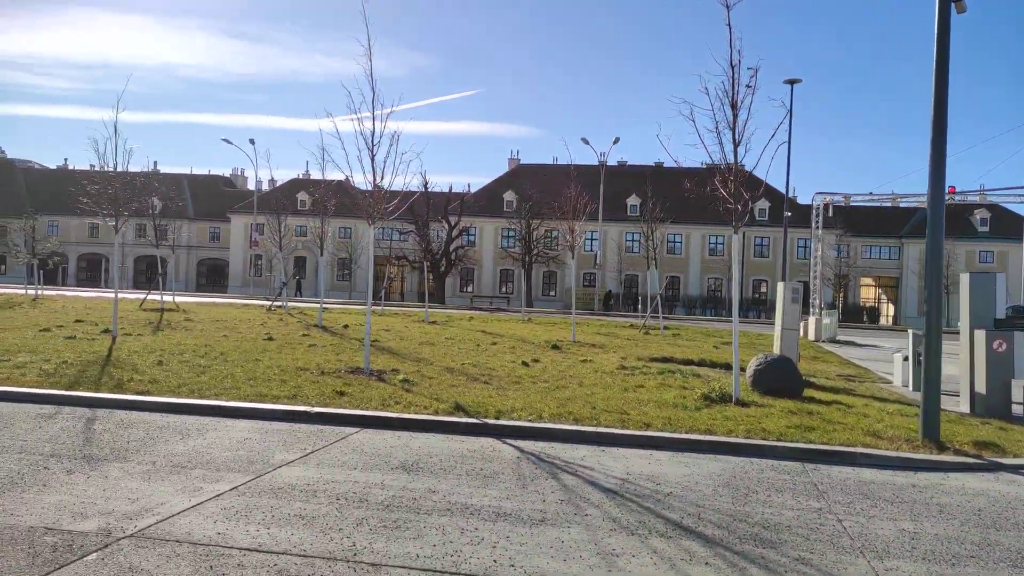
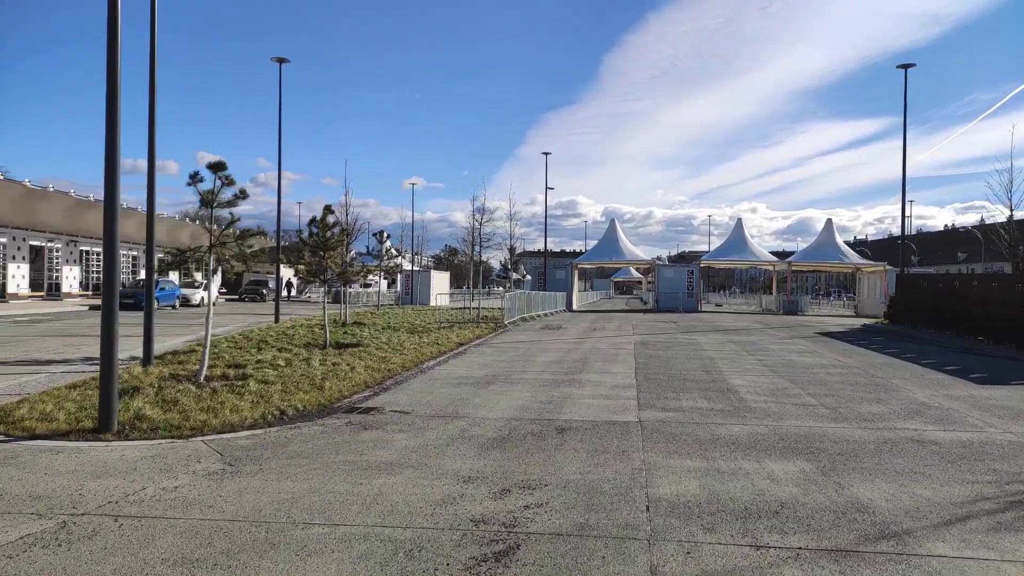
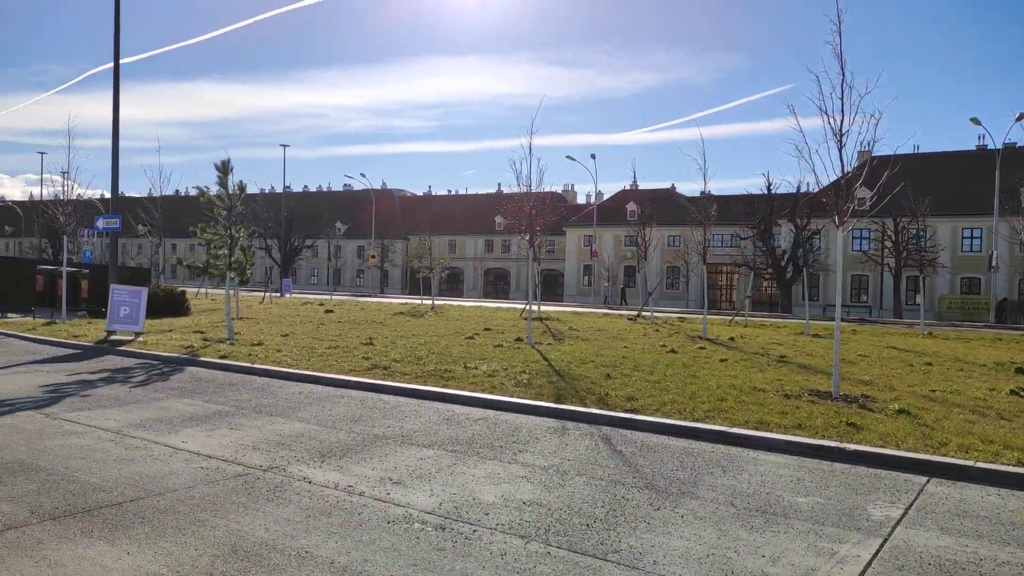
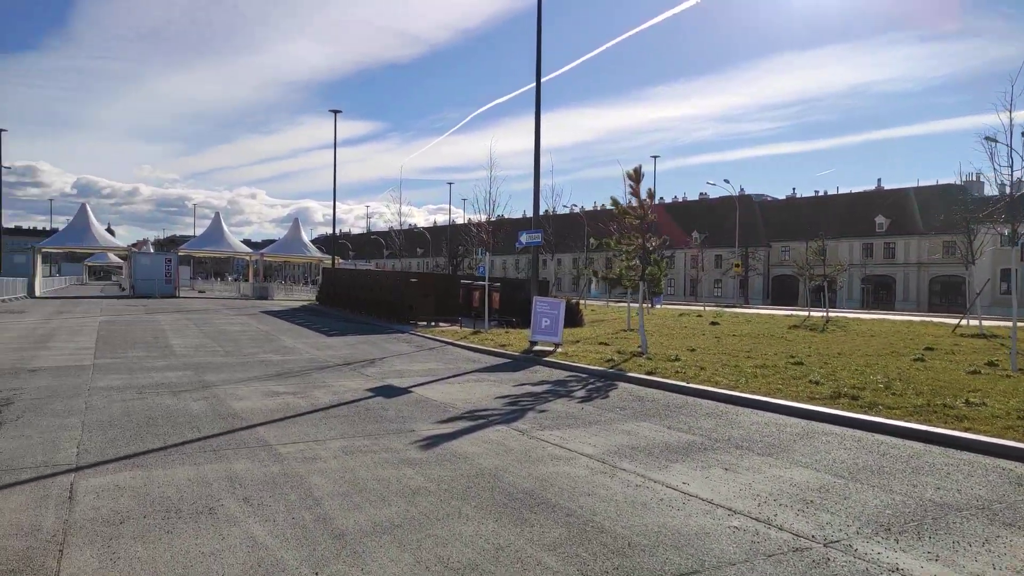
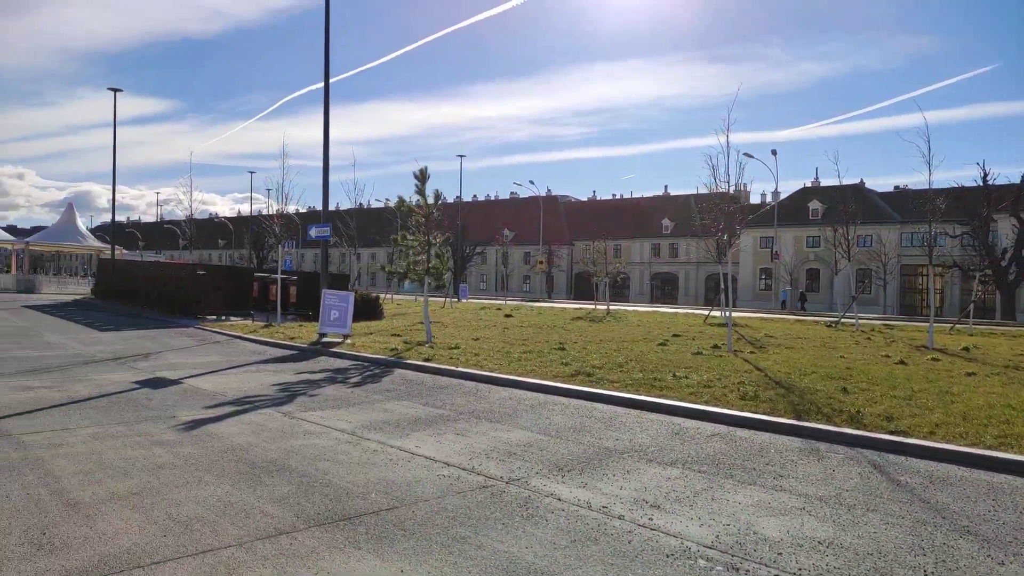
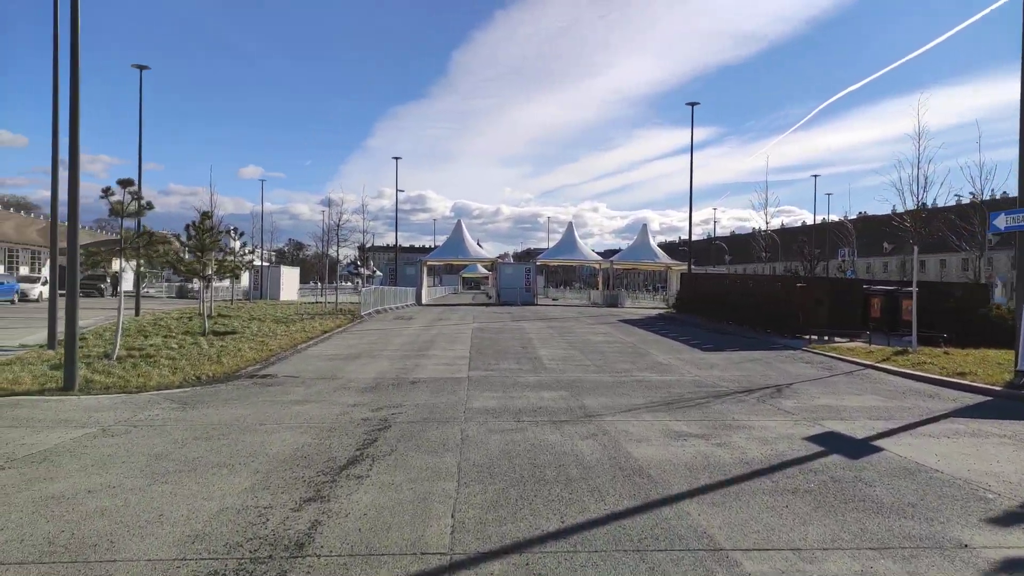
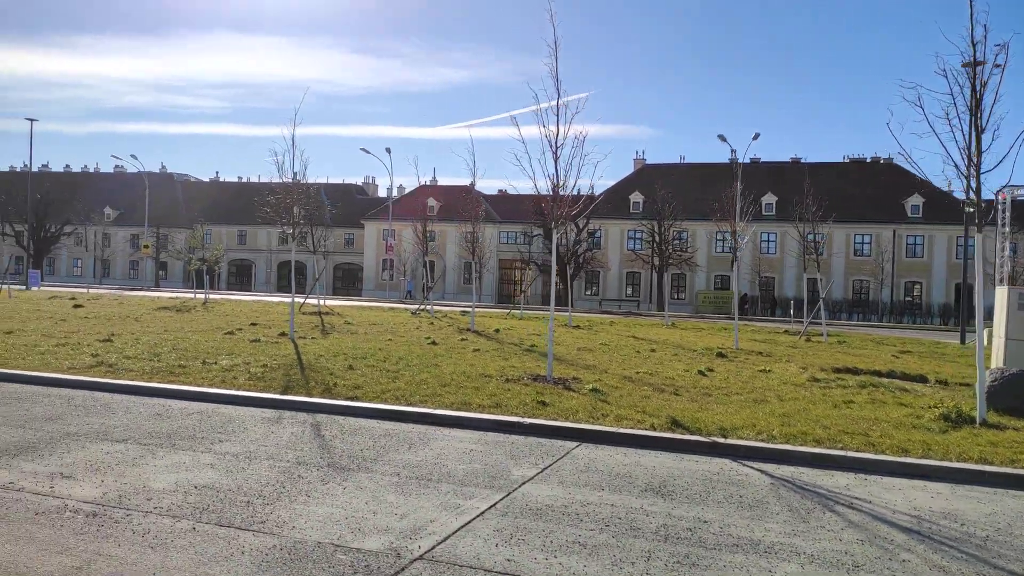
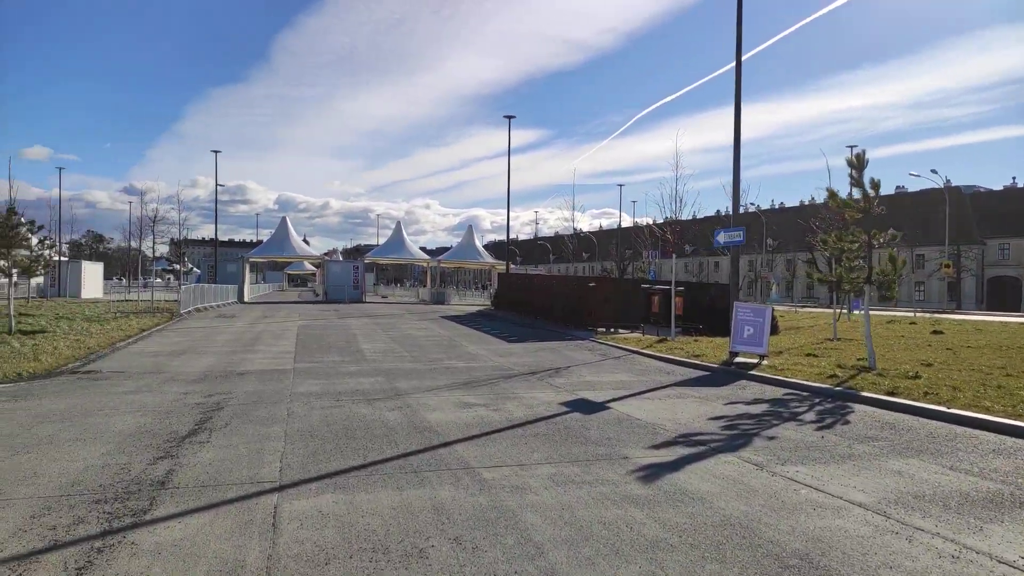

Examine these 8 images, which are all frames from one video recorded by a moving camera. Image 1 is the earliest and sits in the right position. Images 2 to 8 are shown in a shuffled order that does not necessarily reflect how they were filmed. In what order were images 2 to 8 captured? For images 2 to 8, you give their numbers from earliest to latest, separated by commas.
7, 3, 5, 4, 8, 6, 2
